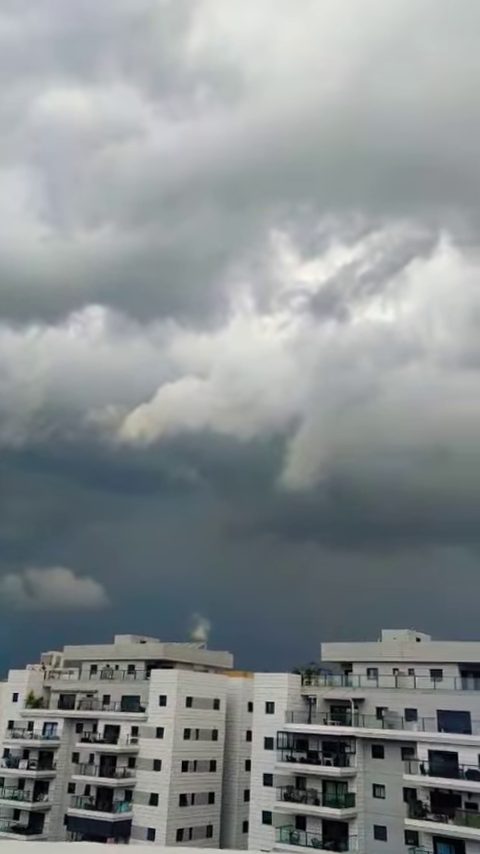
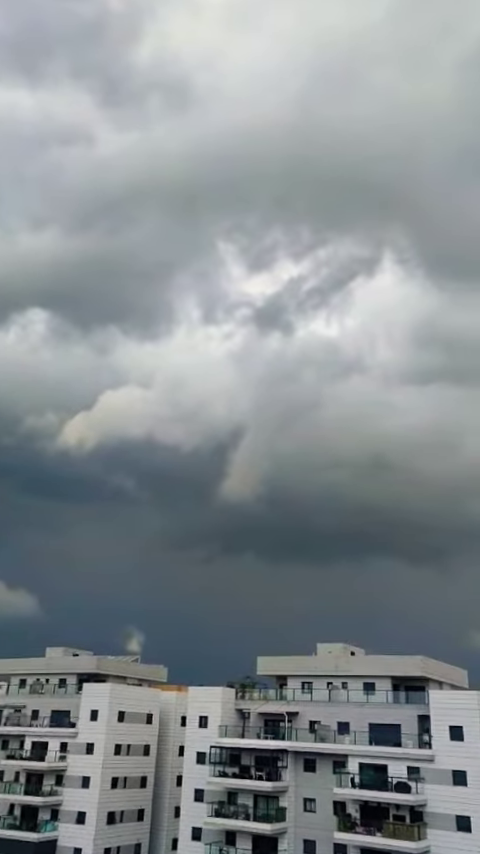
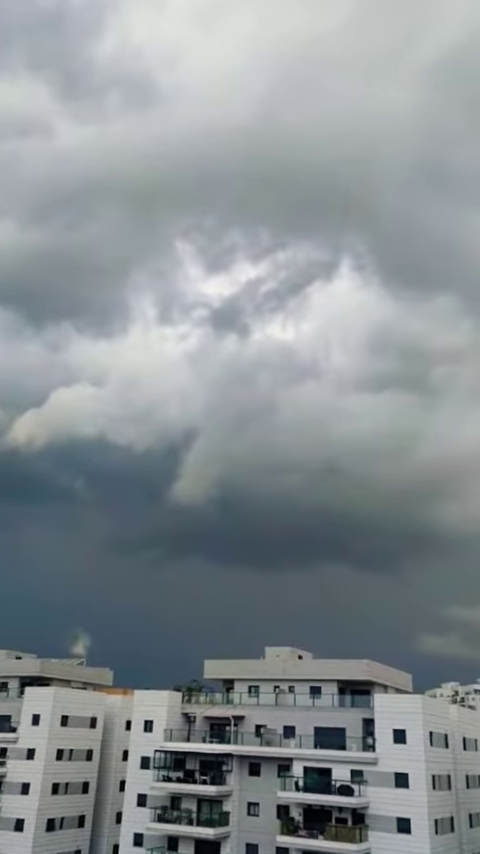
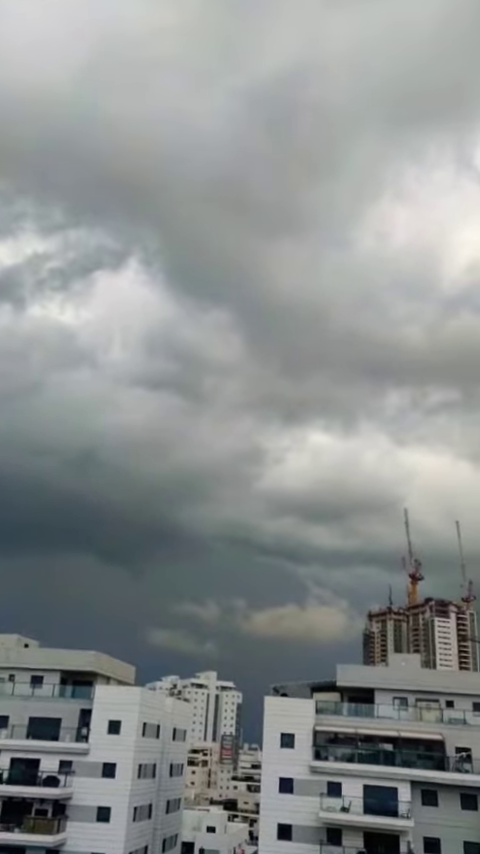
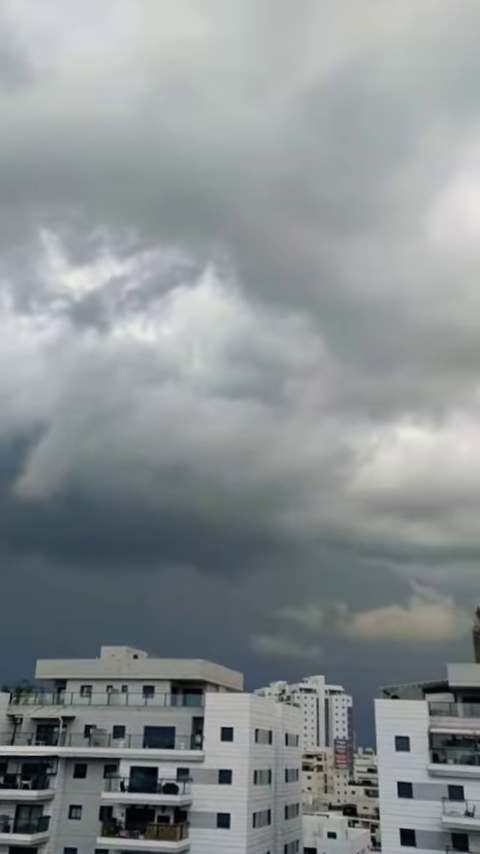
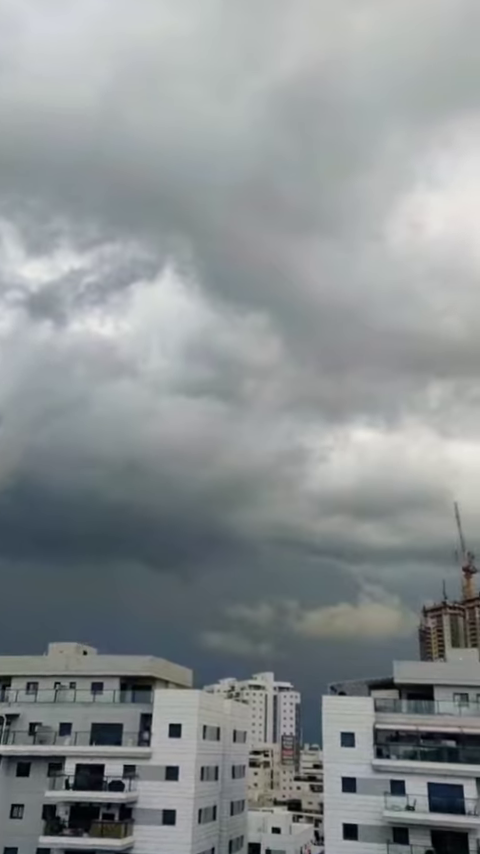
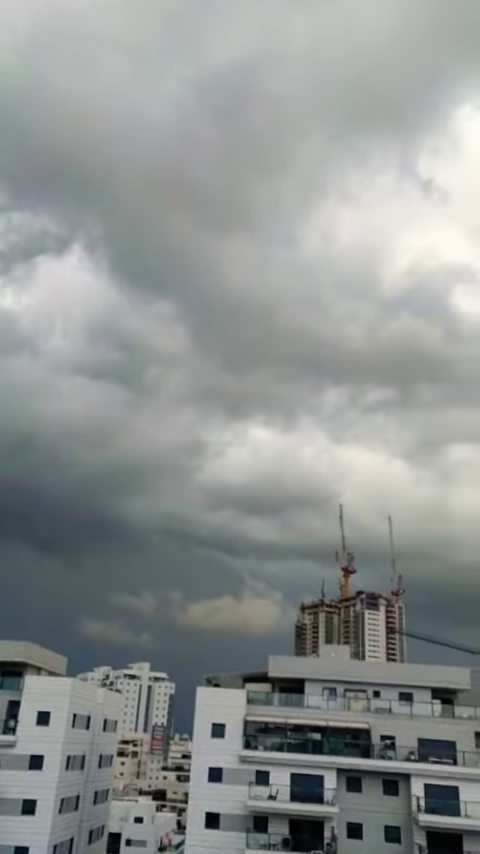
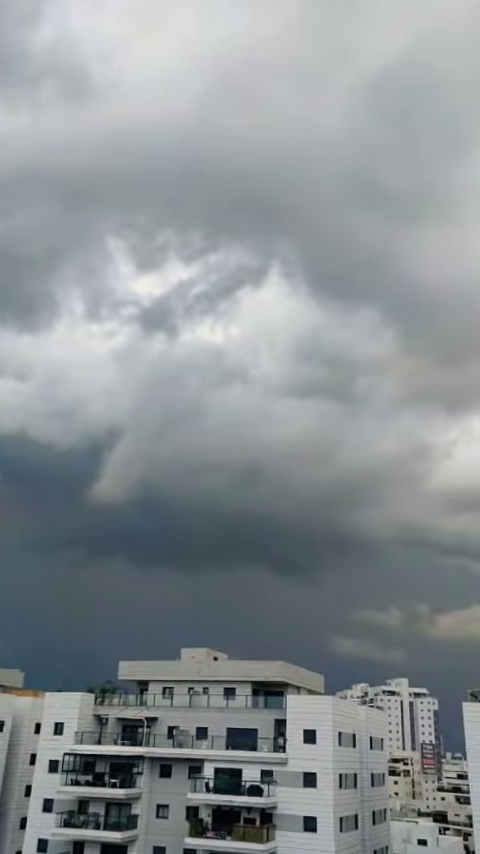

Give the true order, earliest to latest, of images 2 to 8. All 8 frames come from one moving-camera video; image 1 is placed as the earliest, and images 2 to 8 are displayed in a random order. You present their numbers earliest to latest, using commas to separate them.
2, 3, 8, 5, 6, 4, 7
